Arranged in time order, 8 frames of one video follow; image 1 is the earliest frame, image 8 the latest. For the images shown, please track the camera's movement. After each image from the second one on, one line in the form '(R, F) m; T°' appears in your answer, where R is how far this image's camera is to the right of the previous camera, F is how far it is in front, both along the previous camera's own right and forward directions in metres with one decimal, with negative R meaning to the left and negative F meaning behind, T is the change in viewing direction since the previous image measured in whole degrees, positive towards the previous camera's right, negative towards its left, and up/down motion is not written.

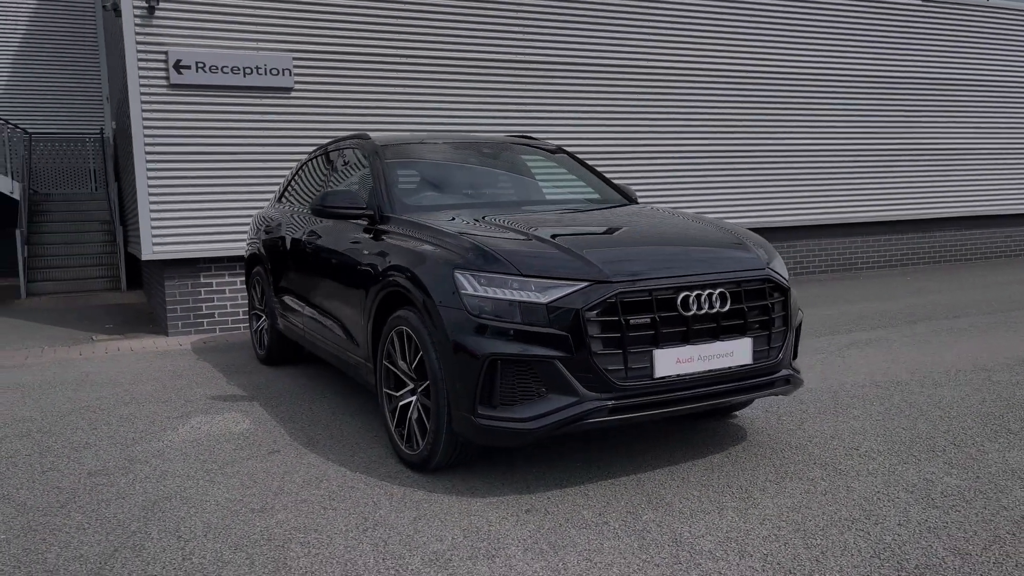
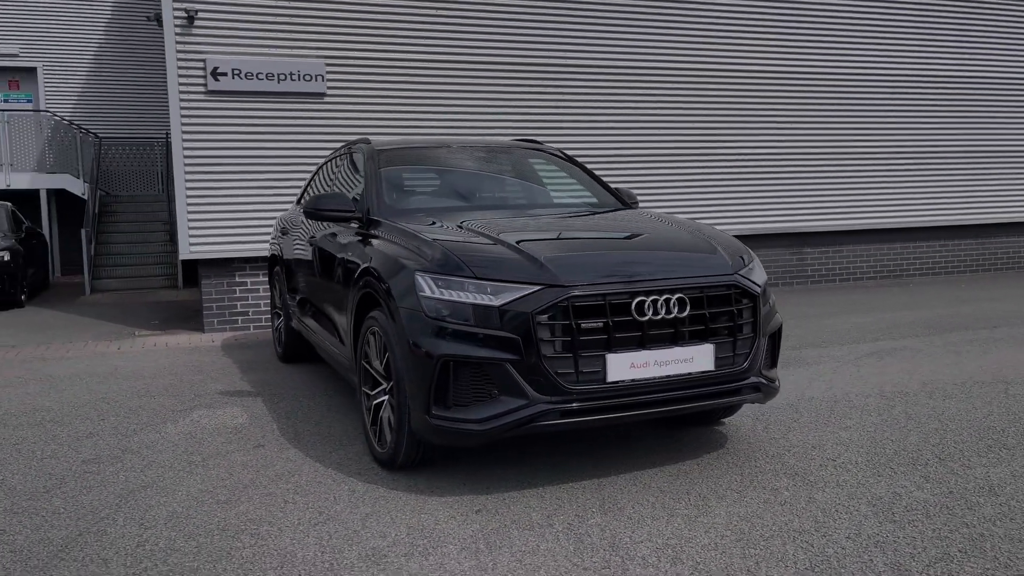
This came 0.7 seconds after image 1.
(+0.5, 0.0) m; -5°
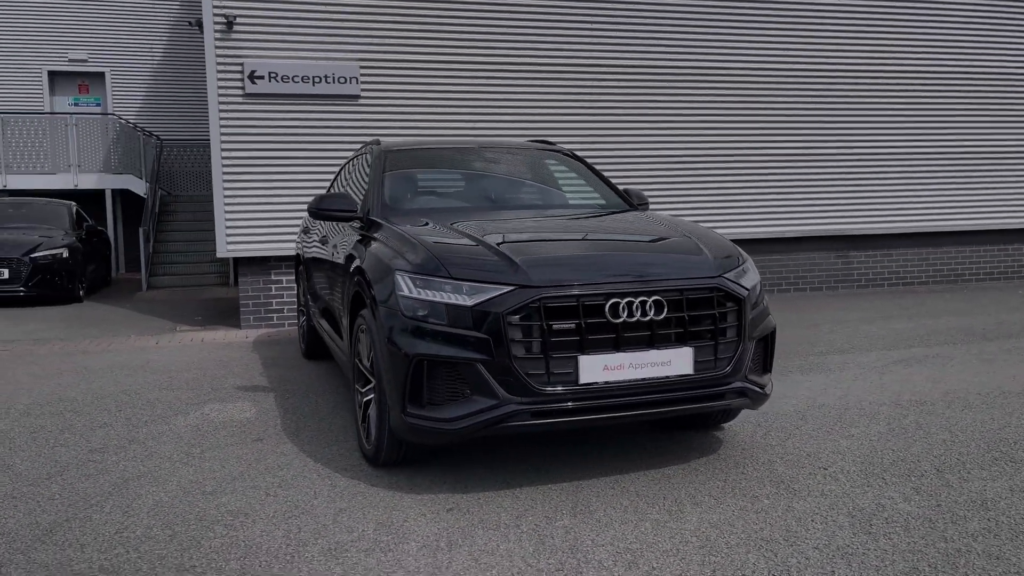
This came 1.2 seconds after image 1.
(+0.4, 0.0) m; -5°
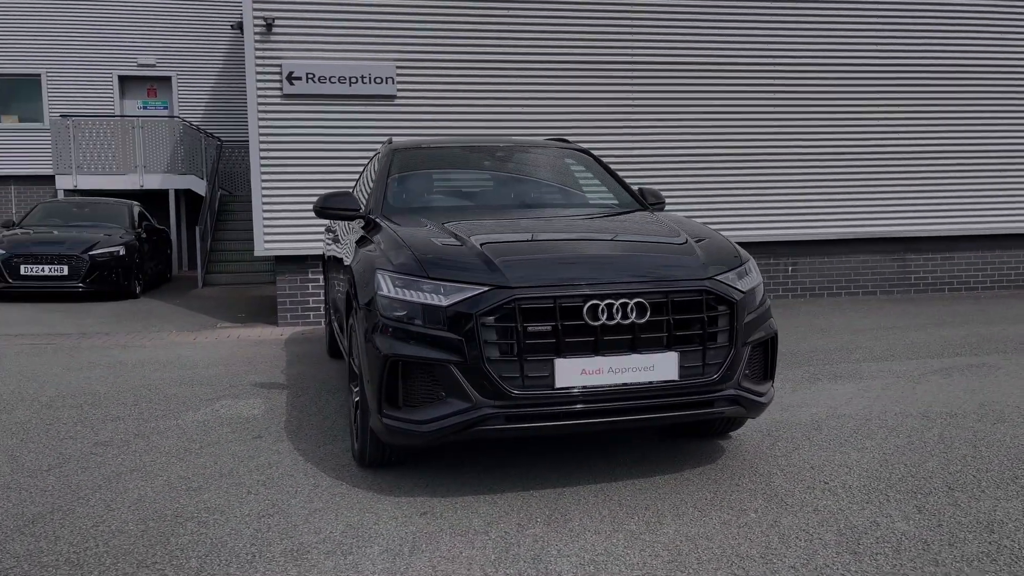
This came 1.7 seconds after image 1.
(+0.4, +0.1) m; -5°
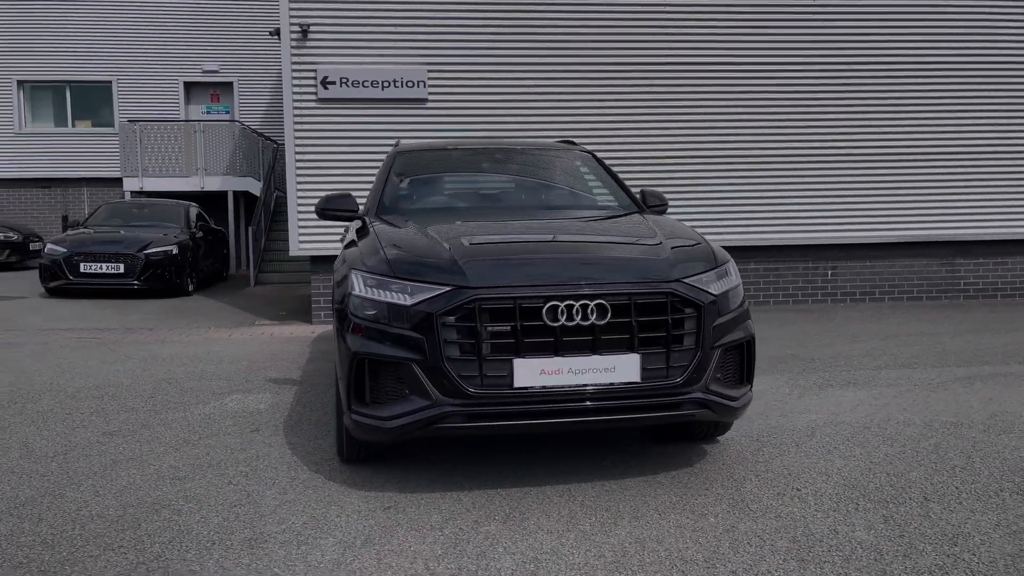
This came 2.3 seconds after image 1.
(+0.5, 0.0) m; -5°
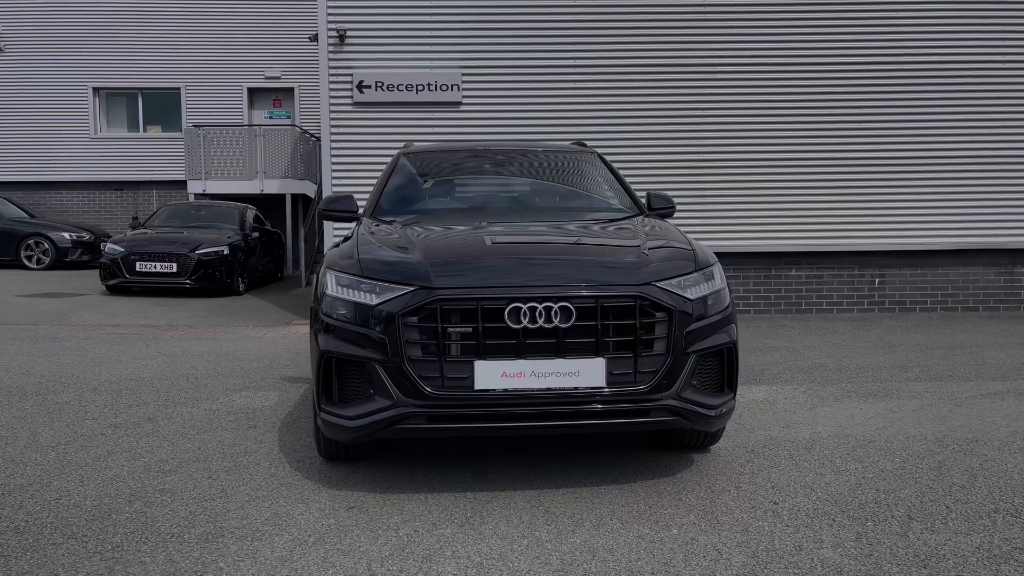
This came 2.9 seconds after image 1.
(+0.5, +0.1) m; -5°
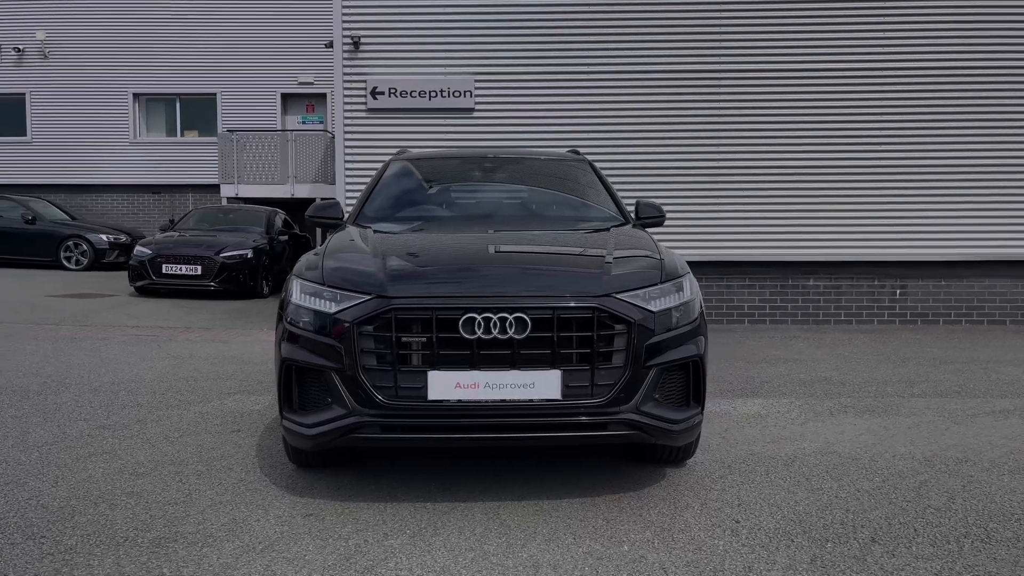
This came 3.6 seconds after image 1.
(+0.4, 0.0) m; -3°
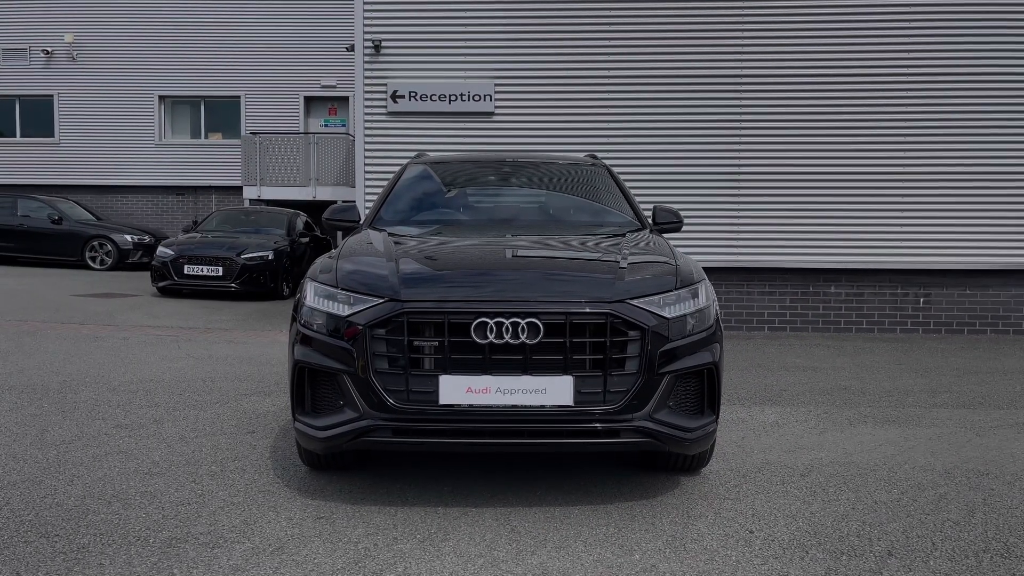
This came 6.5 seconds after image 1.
(0.0, 0.0) m; -1°
